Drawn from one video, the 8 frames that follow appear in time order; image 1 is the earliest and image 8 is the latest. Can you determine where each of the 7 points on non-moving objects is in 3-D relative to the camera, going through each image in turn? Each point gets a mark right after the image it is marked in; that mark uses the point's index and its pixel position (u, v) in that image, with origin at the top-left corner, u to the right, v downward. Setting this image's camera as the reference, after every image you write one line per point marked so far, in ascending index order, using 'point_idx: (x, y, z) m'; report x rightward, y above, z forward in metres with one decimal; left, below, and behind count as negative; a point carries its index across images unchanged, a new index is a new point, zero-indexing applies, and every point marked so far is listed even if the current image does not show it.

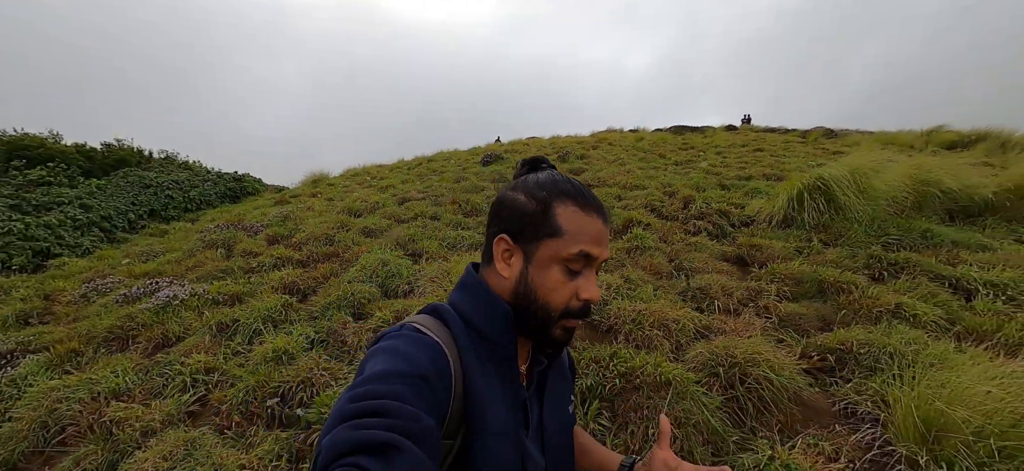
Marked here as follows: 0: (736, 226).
0: (+3.3, +0.1, +6.4) m
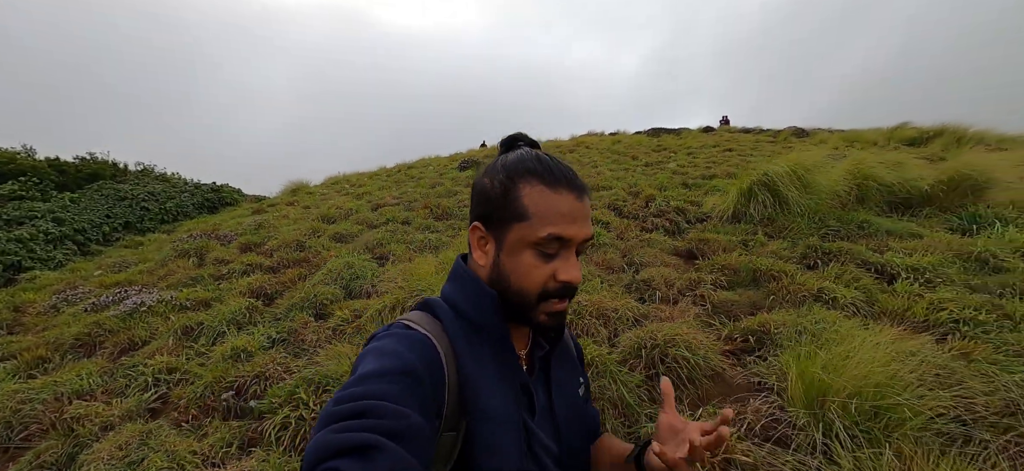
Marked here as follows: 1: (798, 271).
0: (+2.8, +0.2, +6.7) m
1: (+2.9, -0.4, +4.5) m
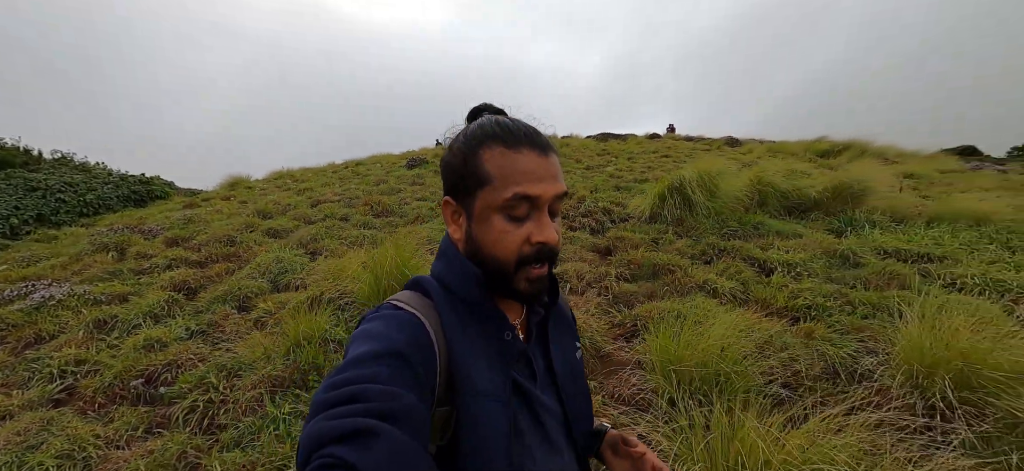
0: (+1.7, +0.2, +7.3) m
1: (+2.1, -0.4, +5.1) m
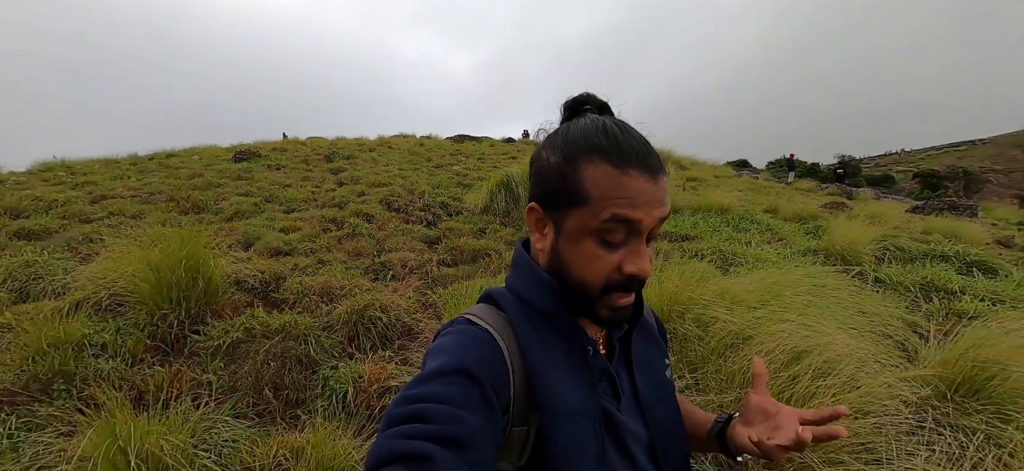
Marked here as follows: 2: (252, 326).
0: (-1.0, +0.4, +7.6) m
1: (0.0, -0.2, +5.6) m
2: (-1.8, -0.7, +3.1) m
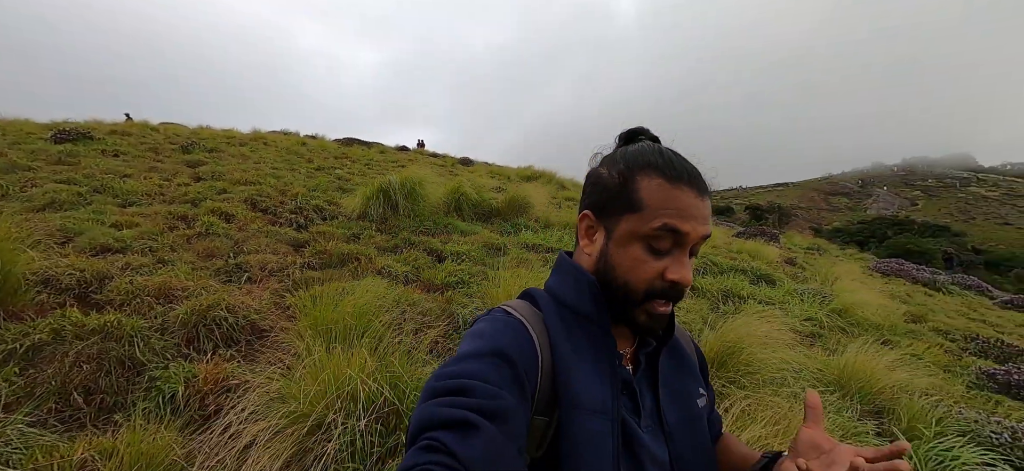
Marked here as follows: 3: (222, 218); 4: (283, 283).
0: (-3.1, +0.3, +7.3) m
1: (-1.7, -0.3, +5.6) m
2: (-2.8, -0.6, +2.8) m
3: (-4.1, +0.2, +6.3) m
4: (-2.3, -0.5, +4.4) m
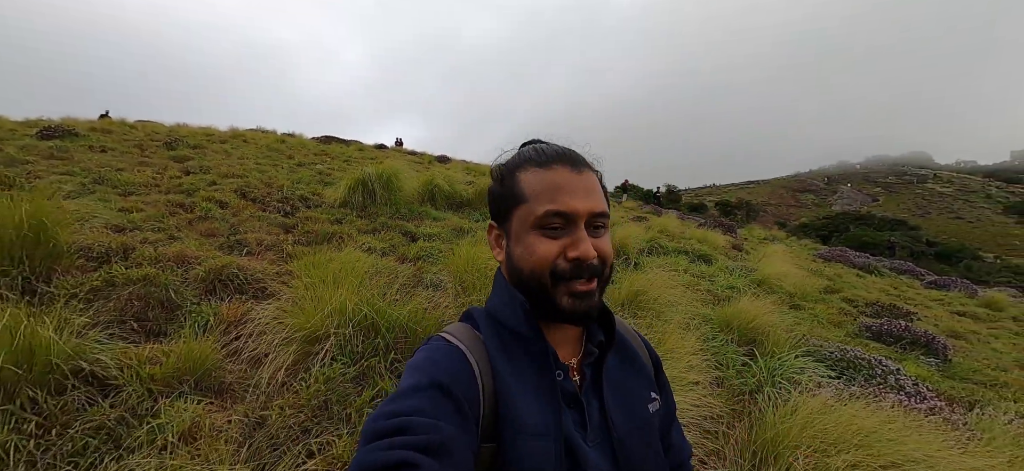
0: (-3.7, +0.5, +8.1) m
1: (-2.2, 0.0, +6.5) m
2: (-3.2, -0.4, +3.6) m
3: (-4.7, +0.5, +7.1) m
4: (-2.7, -0.2, +5.2) m
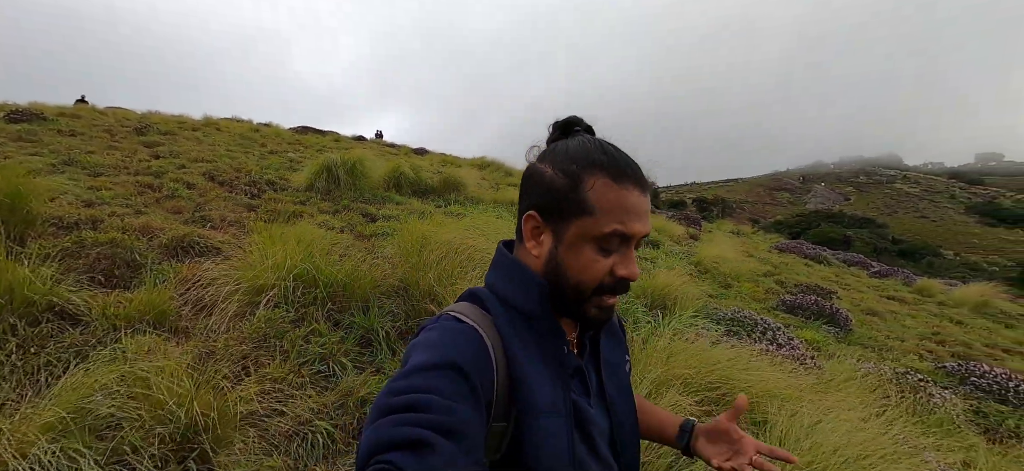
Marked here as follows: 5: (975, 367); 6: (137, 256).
0: (-4.5, +0.9, +8.5) m
1: (-2.9, +0.3, +6.9) m
2: (-3.8, -0.1, +4.0) m
3: (-5.4, +0.8, +7.4) m
4: (-3.4, +0.1, +5.6) m
5: (+5.8, -1.6, +5.6) m
6: (-3.3, -0.2, +4.0) m
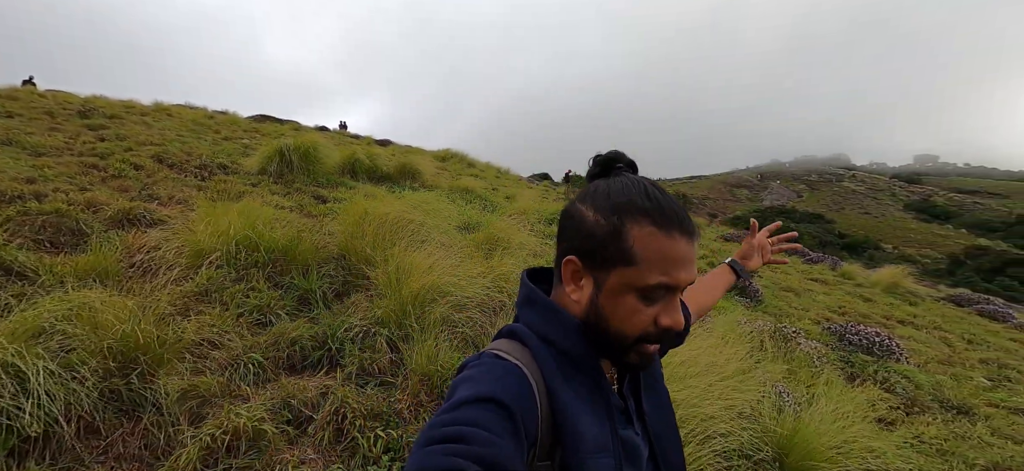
0: (-5.5, +1.2, +8.6) m
1: (-3.8, +0.6, +7.1) m
2: (-4.5, +0.2, +4.1) m
3: (-6.3, +1.1, +7.5) m
4: (-4.2, +0.4, +5.8) m
5: (+5.0, -1.4, +6.5) m
6: (-4.0, +0.1, +4.2) m
